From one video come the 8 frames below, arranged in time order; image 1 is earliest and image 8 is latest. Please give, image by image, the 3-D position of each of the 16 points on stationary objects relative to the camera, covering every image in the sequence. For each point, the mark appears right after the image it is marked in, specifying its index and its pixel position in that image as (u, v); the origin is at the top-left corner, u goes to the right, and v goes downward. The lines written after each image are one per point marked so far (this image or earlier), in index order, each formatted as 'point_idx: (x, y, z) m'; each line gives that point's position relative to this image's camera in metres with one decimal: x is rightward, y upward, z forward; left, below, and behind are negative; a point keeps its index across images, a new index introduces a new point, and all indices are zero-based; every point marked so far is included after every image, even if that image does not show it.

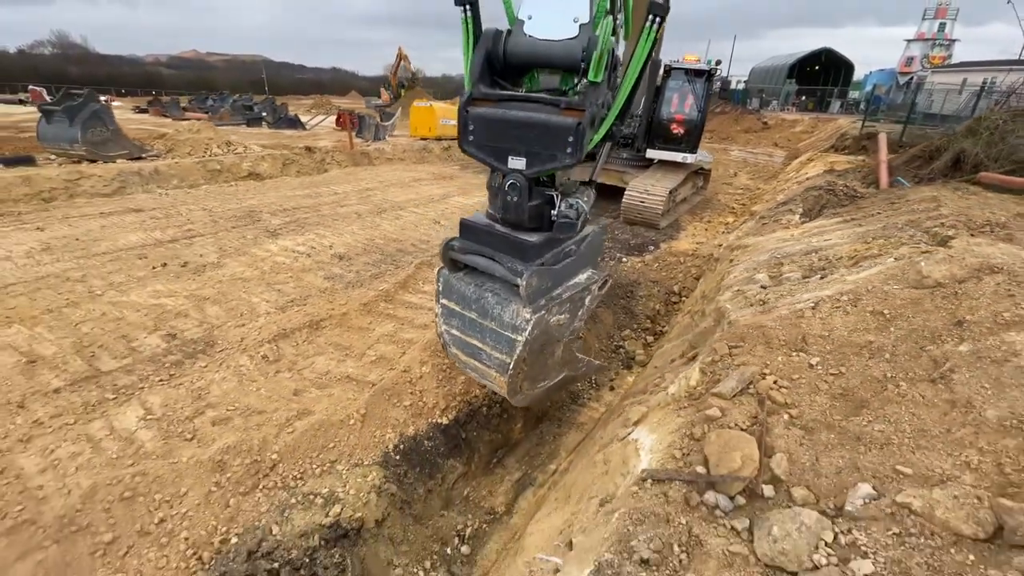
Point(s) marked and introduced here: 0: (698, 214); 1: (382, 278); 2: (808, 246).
0: (+4.6, +1.9, +11.4) m
1: (-2.0, +0.2, +7.2) m
2: (+3.2, +0.5, +5.2) m
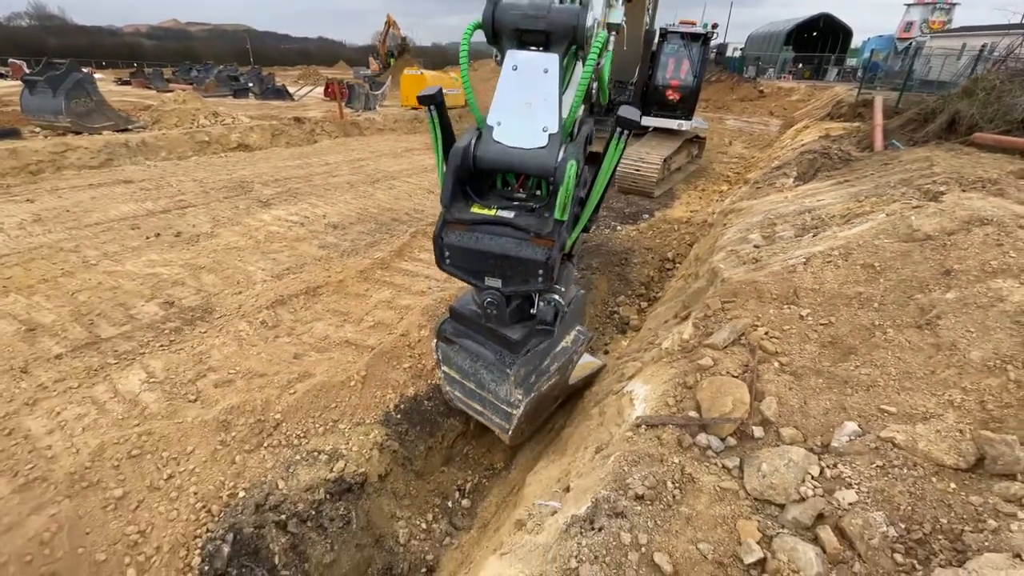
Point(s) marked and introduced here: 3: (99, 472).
0: (+4.5, +2.7, +11.4) m
1: (-2.0, +0.6, +7.2) m
2: (+3.1, +0.9, +5.3) m
3: (-3.1, -1.4, +3.5) m
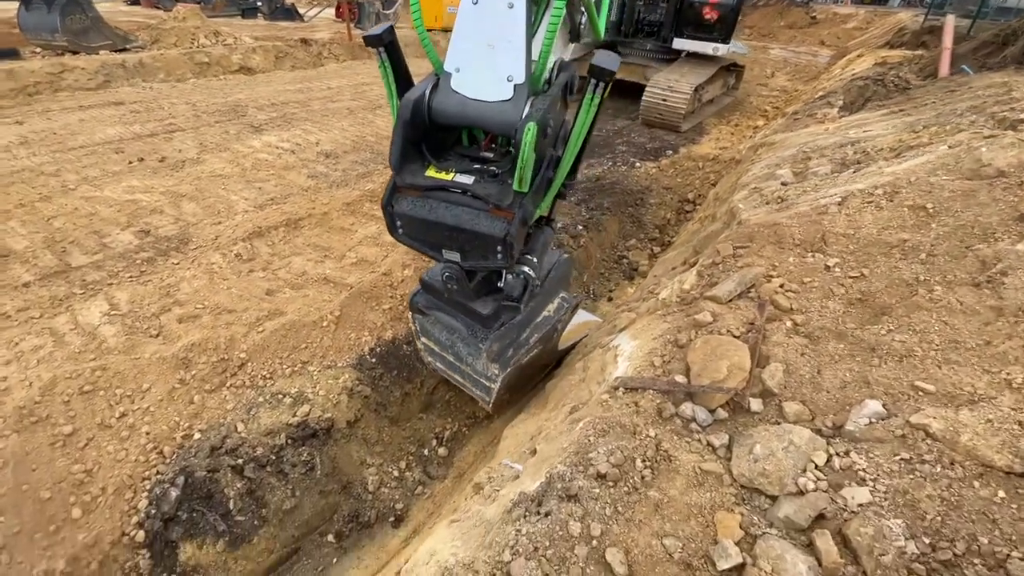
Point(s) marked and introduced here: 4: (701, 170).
0: (+4.8, +3.9, +10.3) m
1: (-2.0, +1.6, +6.7) m
2: (+3.1, +1.4, +4.5) m
3: (-3.3, -0.8, +3.4) m
4: (+3.3, +2.0, +8.0) m
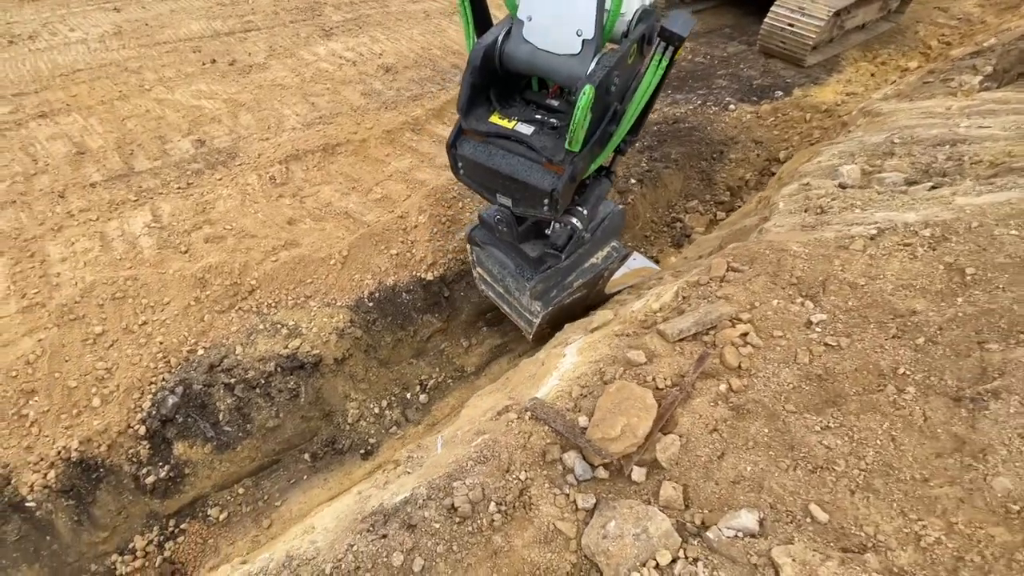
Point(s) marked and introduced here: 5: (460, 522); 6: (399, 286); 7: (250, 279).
0: (+6.4, +4.3, +8.4) m
1: (-1.3, +2.6, +6.5) m
2: (+3.2, +1.2, +3.6) m
3: (-3.5, -0.1, +4.0) m
4: (+4.2, +2.3, +6.8) m
5: (-0.2, -1.0, +2.0) m
6: (-1.1, 0.0, +4.5) m
7: (-2.4, +0.1, +4.3) m
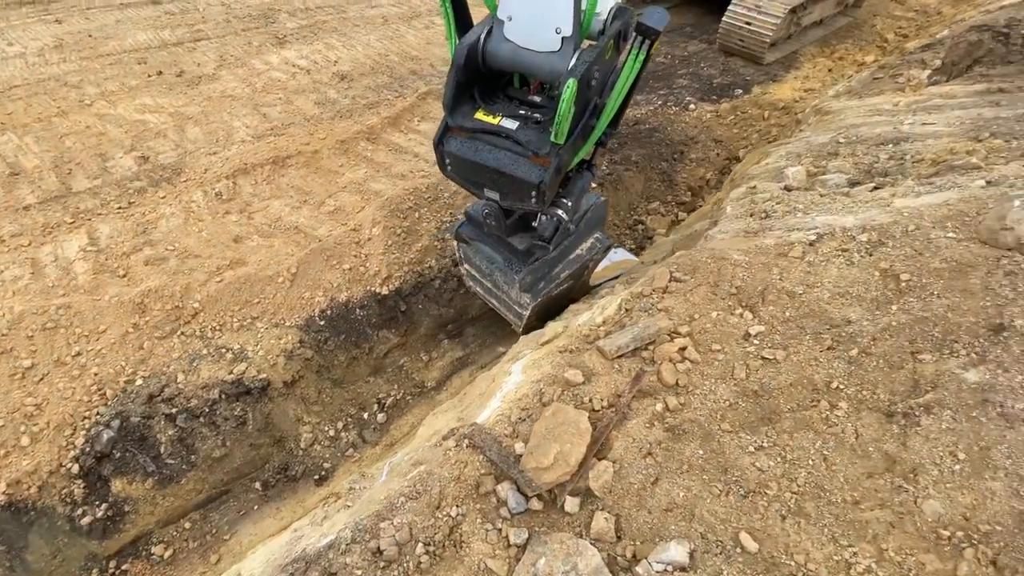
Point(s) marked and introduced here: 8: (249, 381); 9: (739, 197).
0: (+5.7, +4.4, +8.5) m
1: (-1.8, +2.4, +6.4) m
2: (+2.8, +1.2, +3.6) m
3: (-3.8, -0.4, +3.7) m
4: (+3.6, +2.4, +6.9) m
5: (-0.5, -1.1, +1.9) m
6: (-1.5, -0.1, +4.4) m
7: (-2.7, -0.1, +4.1) m
8: (-2.1, -0.8, +3.9) m
9: (+1.6, +0.7, +3.5) m
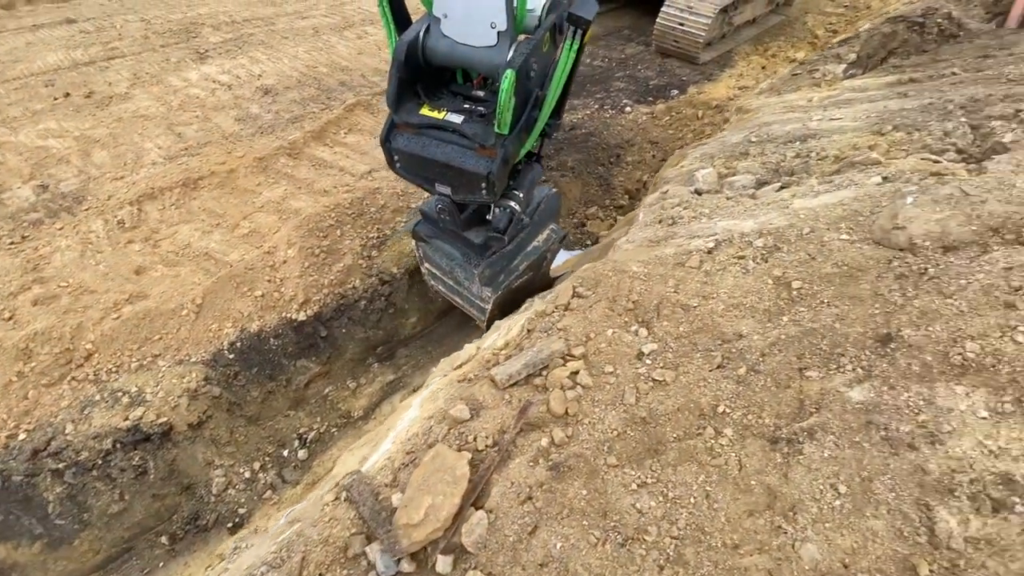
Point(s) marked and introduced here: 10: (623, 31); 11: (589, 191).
0: (+4.5, +4.5, +8.6) m
1: (-2.7, +2.1, +6.1) m
2: (+2.1, +1.2, +3.5) m
3: (-4.4, -0.7, +3.3) m
4: (+2.7, +2.4, +6.9) m
5: (-0.9, -1.2, +1.6) m
6: (-2.1, -0.4, +4.1) m
7: (-3.4, -0.4, +3.8) m
8: (-2.7, -1.0, +3.5) m
9: (+1.0, +0.6, +3.4) m
10: (+2.1, +4.9, +9.0) m
11: (+1.0, +1.3, +6.3) m
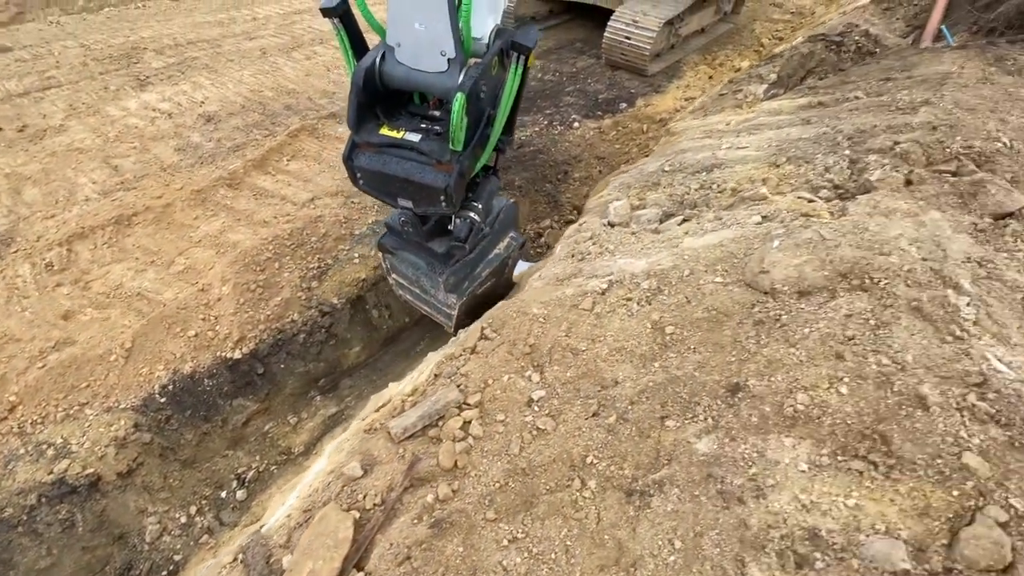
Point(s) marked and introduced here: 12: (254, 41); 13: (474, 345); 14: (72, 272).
0: (+3.6, +4.4, +8.9) m
1: (-3.4, +1.7, +6.0) m
2: (+1.5, +1.0, +3.6) m
3: (-4.9, -1.2, +3.2) m
4: (+1.9, +2.2, +7.0) m
5: (-1.3, -1.5, +1.6) m
6: (-2.6, -0.7, +4.0) m
7: (-3.9, -0.8, +3.7) m
8: (-3.2, -1.4, +3.5) m
9: (+0.4, +0.4, +3.5) m
10: (+1.2, +4.7, +9.2) m
11: (+0.3, +1.1, +6.4) m
12: (-4.5, +4.3, +8.3) m
13: (-0.2, -0.3, +2.7) m
14: (-4.1, +0.2, +4.5) m
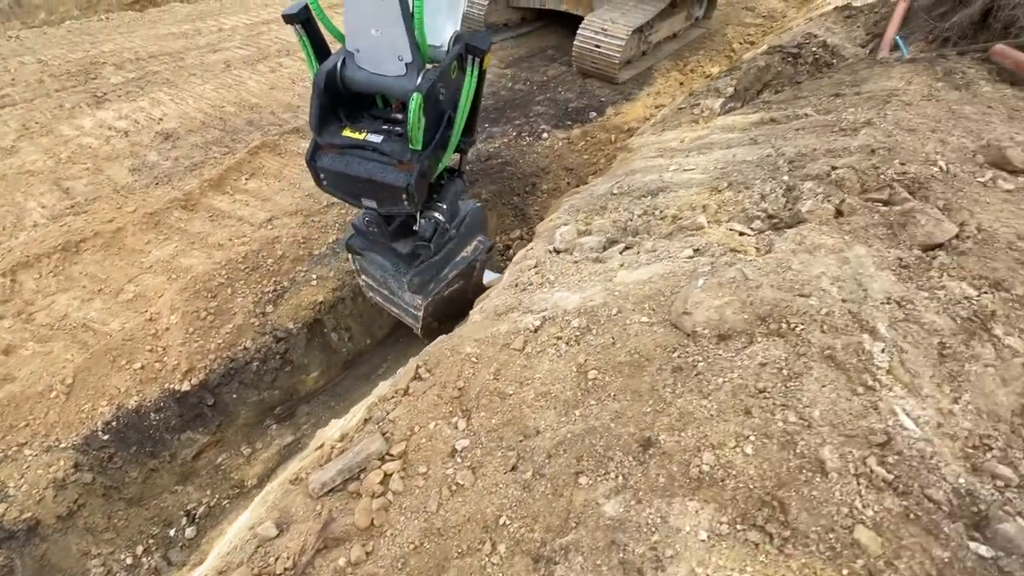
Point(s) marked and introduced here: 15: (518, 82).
0: (+3.0, +4.3, +8.9) m
1: (-3.9, +1.4, +5.9) m
2: (+1.1, +0.9, +3.6) m
3: (-5.2, -1.5, +3.1) m
4: (+1.4, +2.1, +7.0) m
5: (-1.6, -1.7, +1.5) m
6: (-3.0, -1.0, +3.9) m
7: (-4.2, -1.1, +3.5) m
8: (-3.5, -1.7, +3.4) m
9: (+0.1, +0.2, +3.4) m
10: (+0.6, +4.5, +9.1) m
11: (-0.1, +0.9, +6.3) m
12: (-5.1, +4.0, +8.1) m
13: (-0.5, -0.5, +2.6) m
14: (-4.5, -0.1, +4.4) m
15: (0.0, +3.7, +8.5) m
